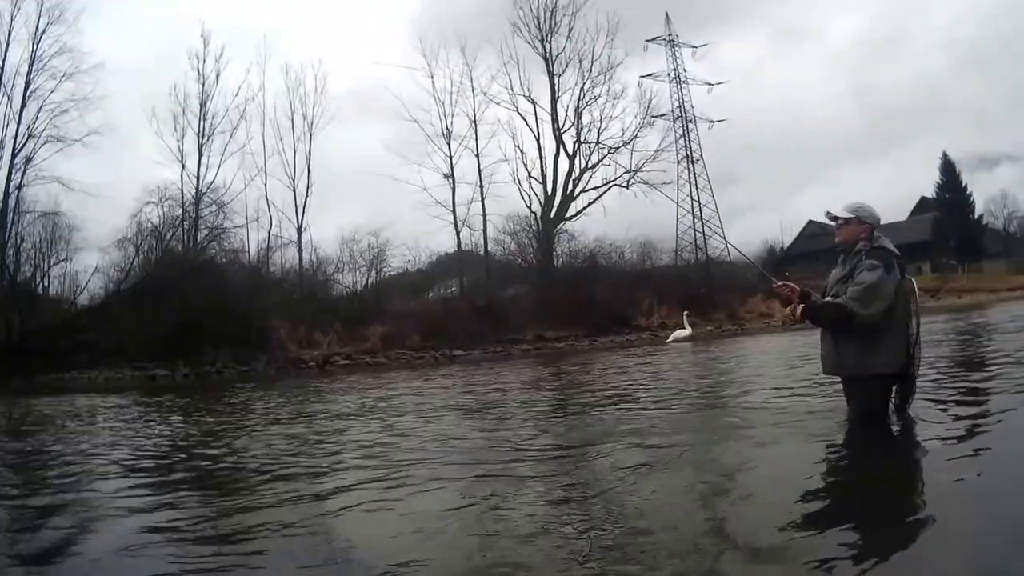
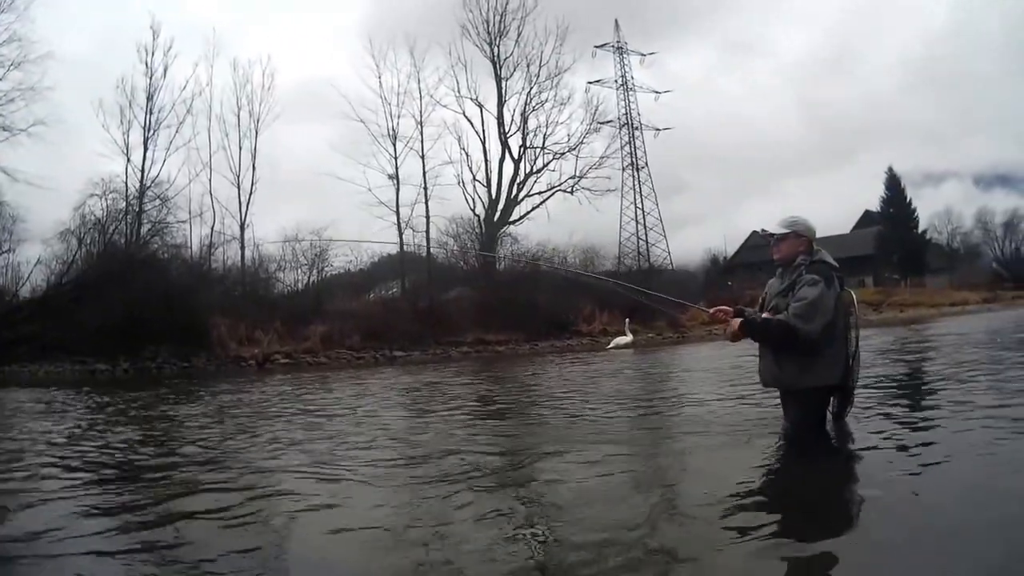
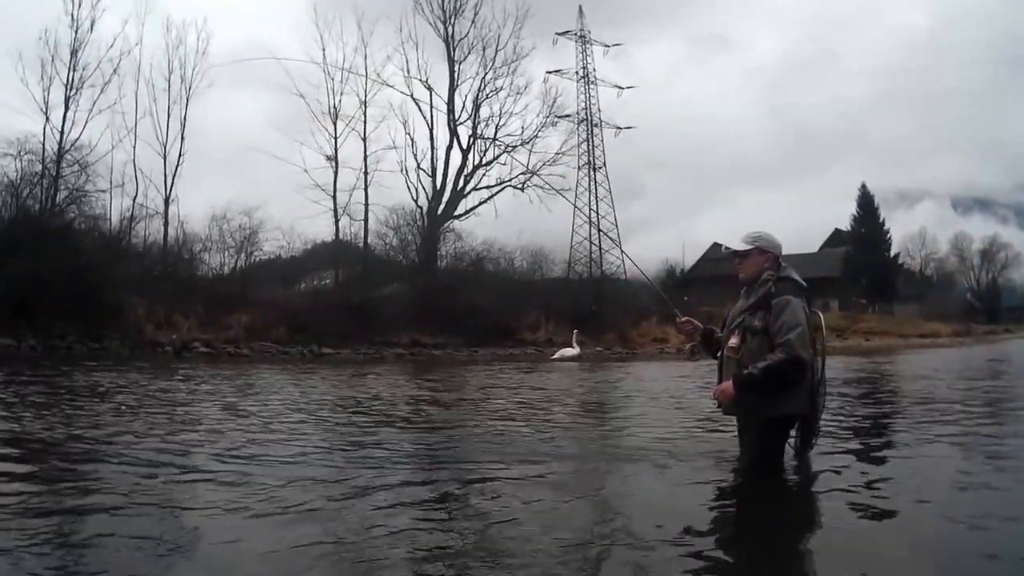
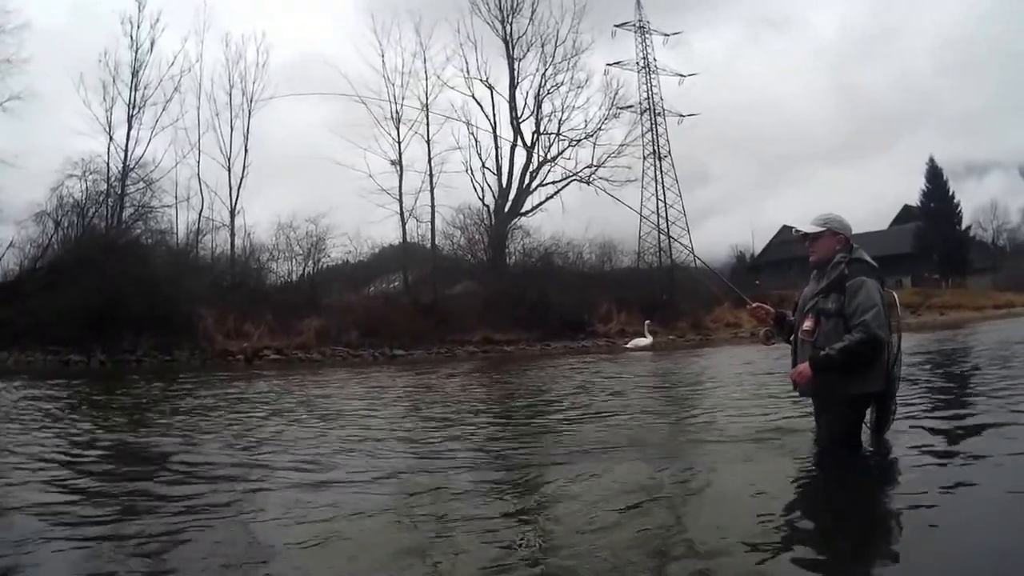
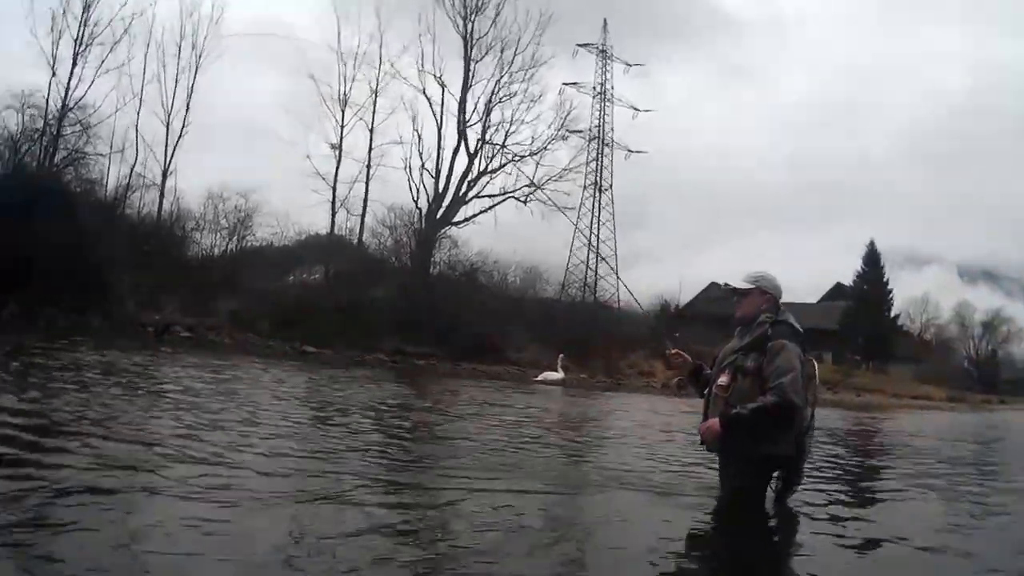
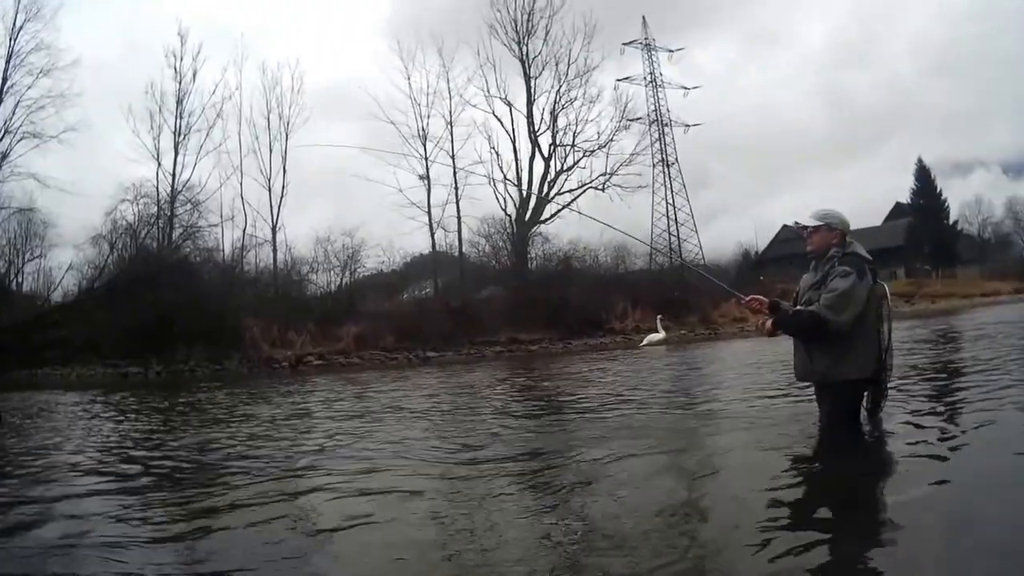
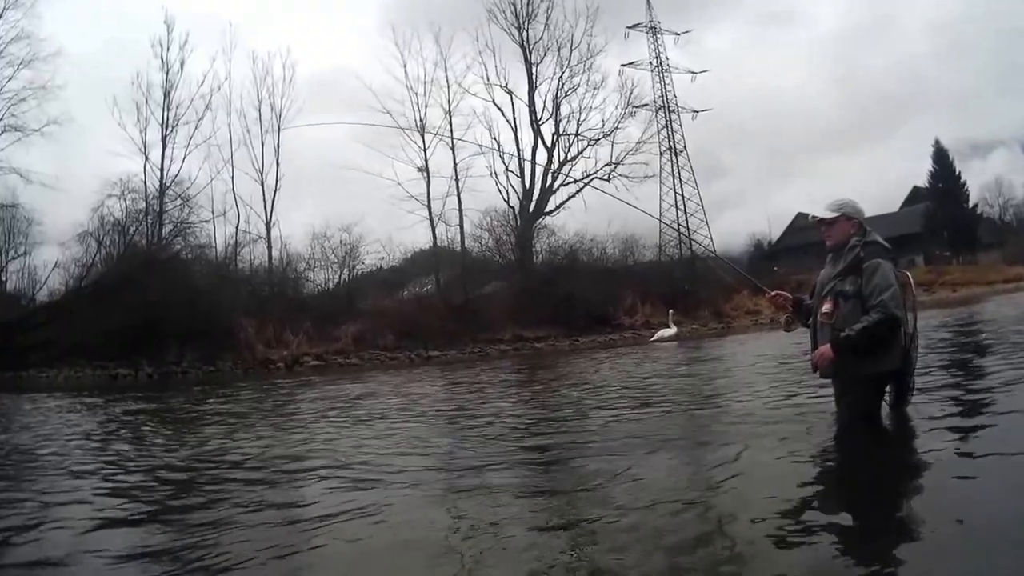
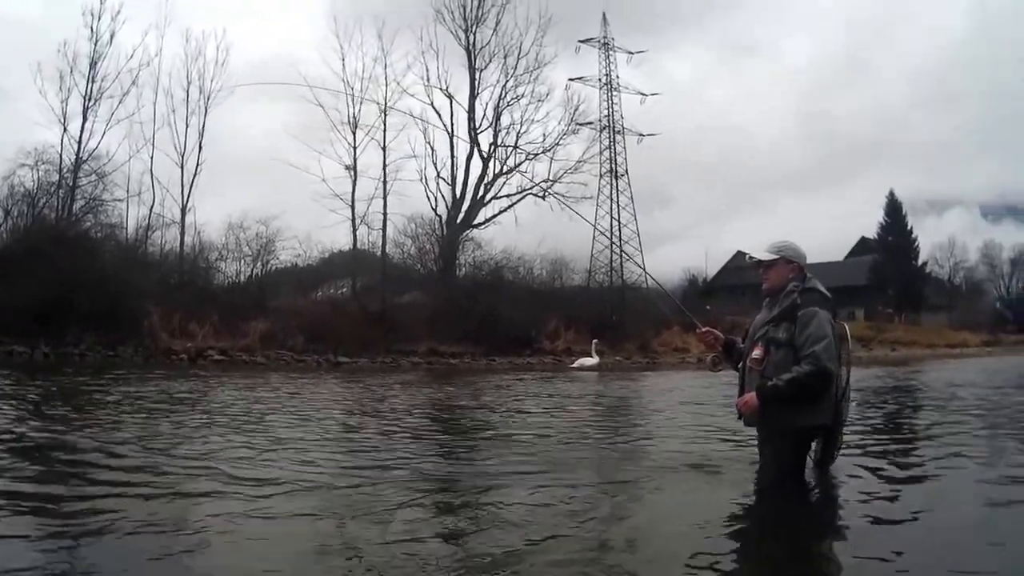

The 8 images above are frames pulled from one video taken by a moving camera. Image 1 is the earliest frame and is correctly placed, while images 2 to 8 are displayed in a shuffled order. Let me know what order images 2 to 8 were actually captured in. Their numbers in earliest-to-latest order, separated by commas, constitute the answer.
6, 2, 7, 4, 8, 5, 3
